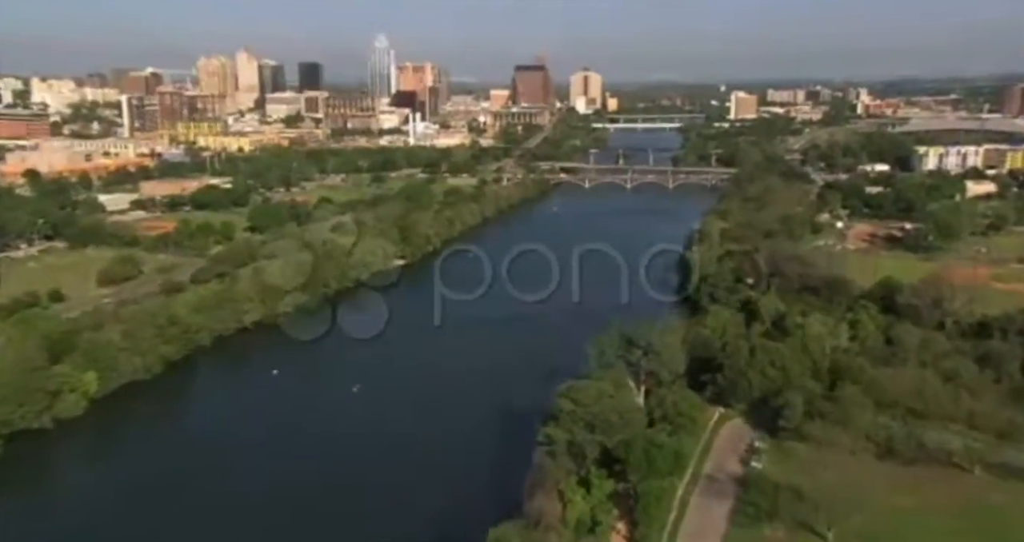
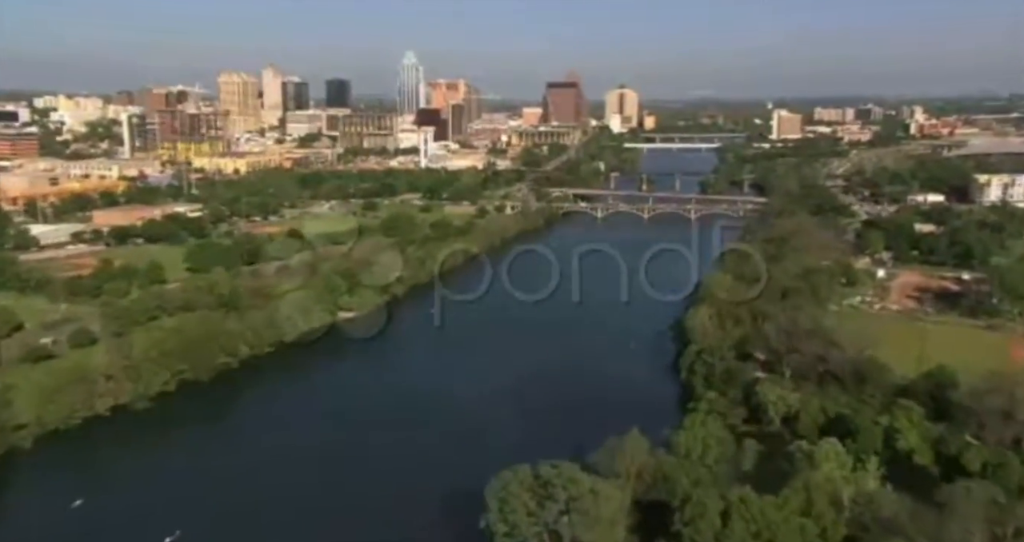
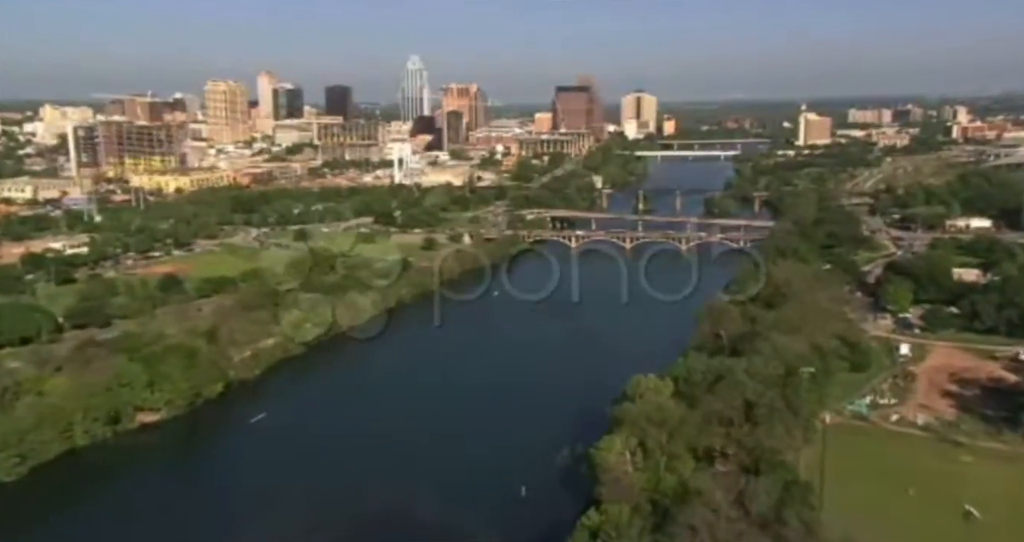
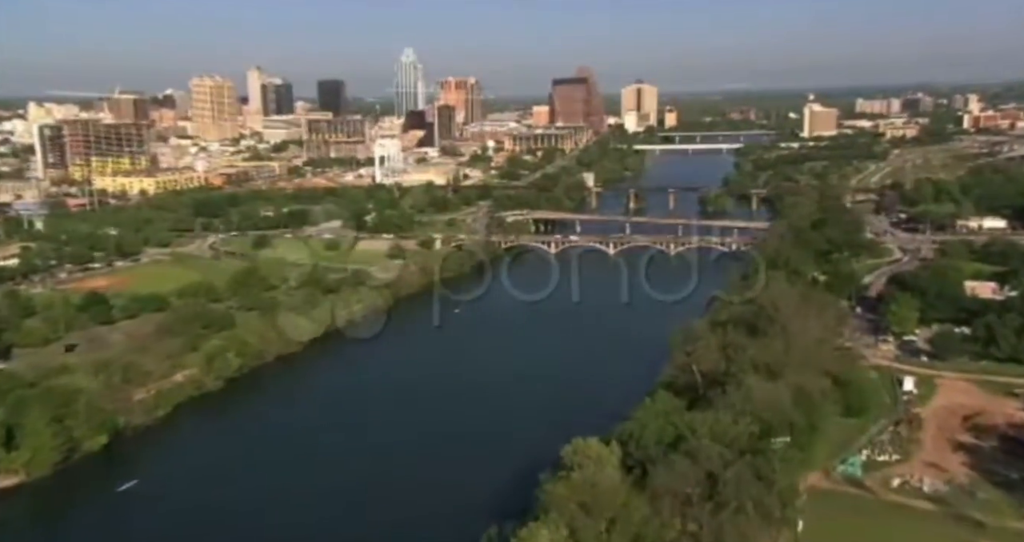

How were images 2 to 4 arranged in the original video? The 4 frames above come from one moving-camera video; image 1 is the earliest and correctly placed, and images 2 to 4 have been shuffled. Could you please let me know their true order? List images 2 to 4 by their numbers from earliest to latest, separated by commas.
2, 3, 4
